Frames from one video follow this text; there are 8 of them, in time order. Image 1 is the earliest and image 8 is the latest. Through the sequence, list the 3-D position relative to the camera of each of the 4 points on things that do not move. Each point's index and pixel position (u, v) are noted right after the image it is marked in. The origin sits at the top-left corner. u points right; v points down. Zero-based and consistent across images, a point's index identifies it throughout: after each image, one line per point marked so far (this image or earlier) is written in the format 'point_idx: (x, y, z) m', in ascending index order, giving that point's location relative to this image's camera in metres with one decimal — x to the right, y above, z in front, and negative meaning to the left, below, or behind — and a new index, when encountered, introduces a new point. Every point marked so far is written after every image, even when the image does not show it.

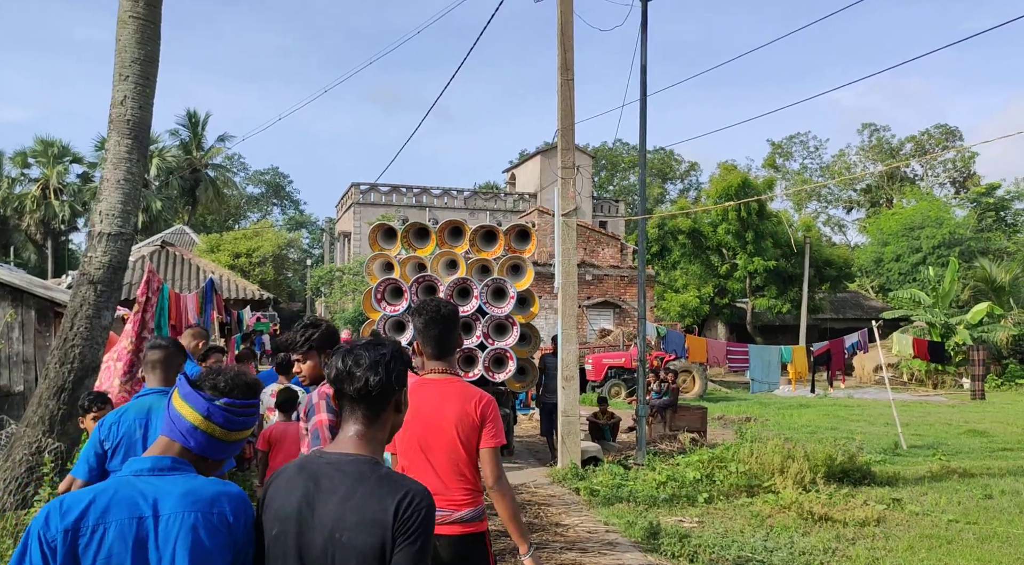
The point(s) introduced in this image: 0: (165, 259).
0: (-6.5, +0.4, +16.3) m
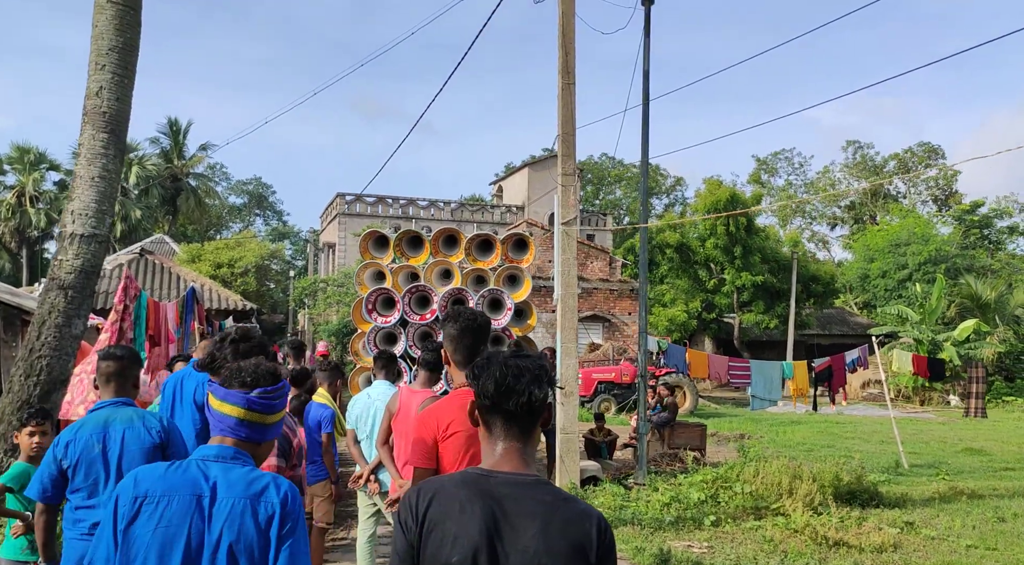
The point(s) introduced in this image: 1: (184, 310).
0: (-6.6, +0.3, +15.8) m
1: (-4.1, -0.3, +11.1) m
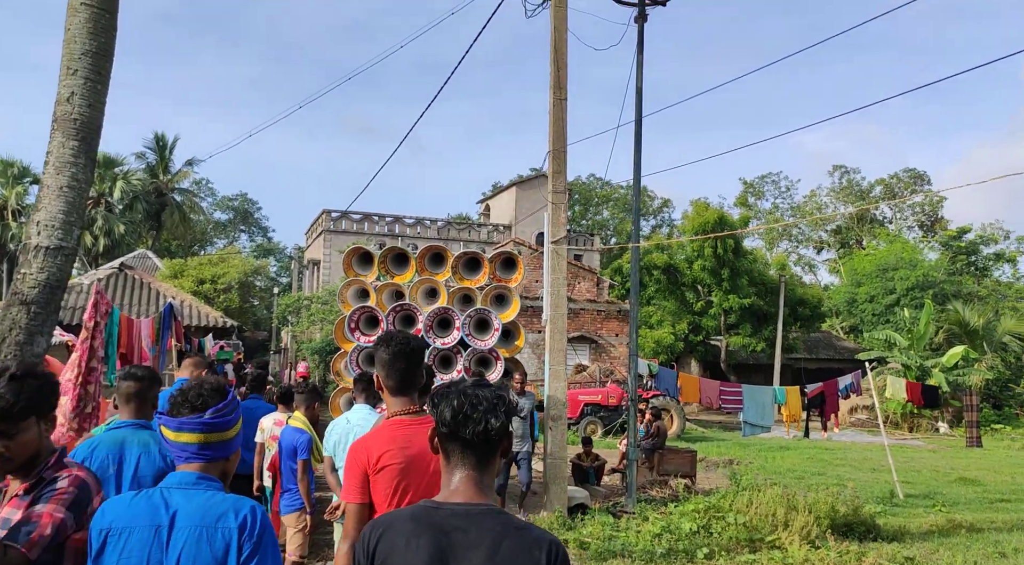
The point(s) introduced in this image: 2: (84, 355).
0: (-6.9, 0.0, +15.4) m
1: (-4.3, -0.5, +10.7) m
2: (-3.5, -0.6, +7.0) m
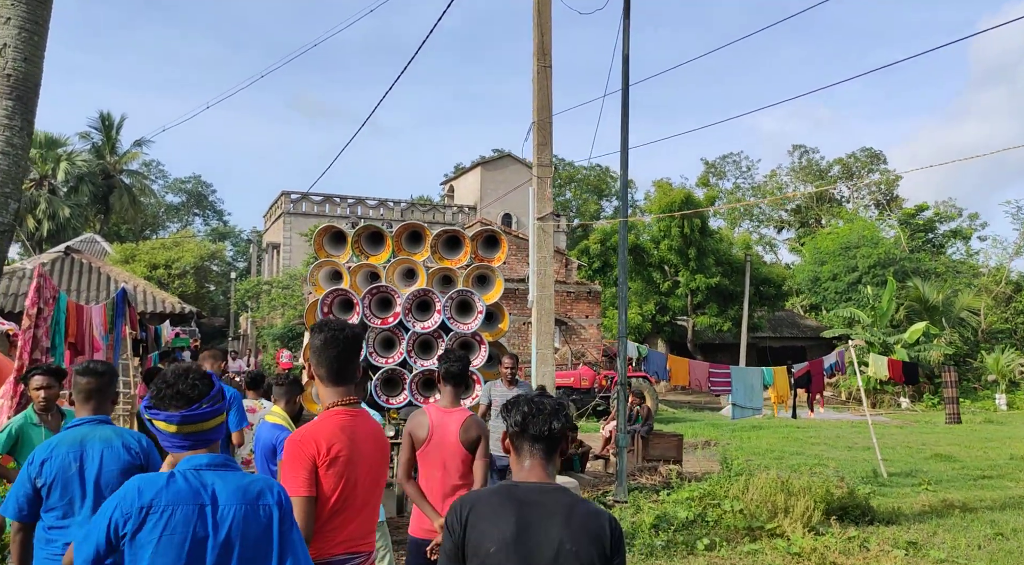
0: (-7.3, +0.2, +14.6) m
1: (-4.5, -0.3, +10.0) m
2: (-3.5, -0.5, +6.3) m
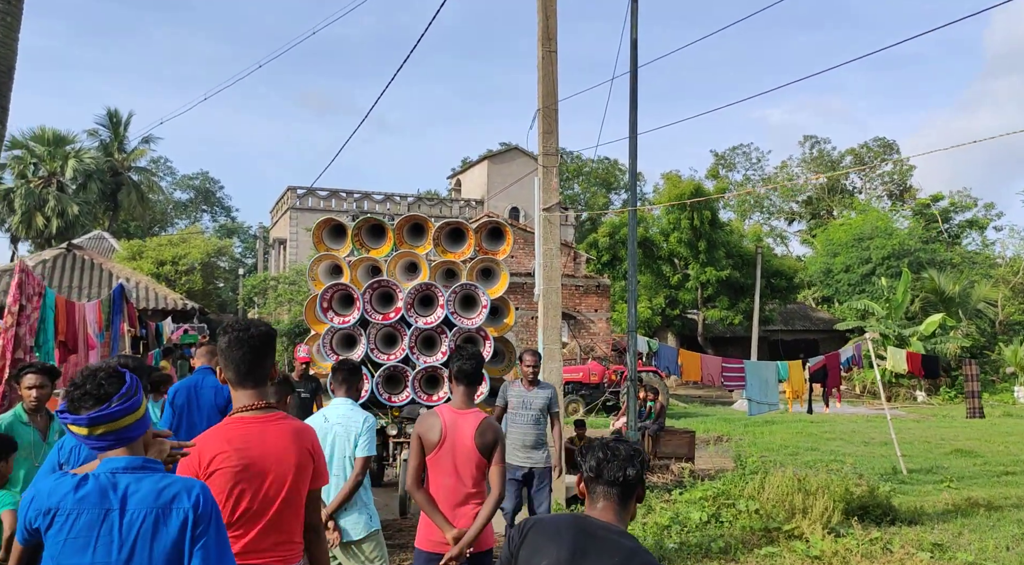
0: (-7.2, +0.3, +14.3) m
1: (-4.5, -0.3, +9.8) m
2: (-3.5, -0.4, +6.1) m
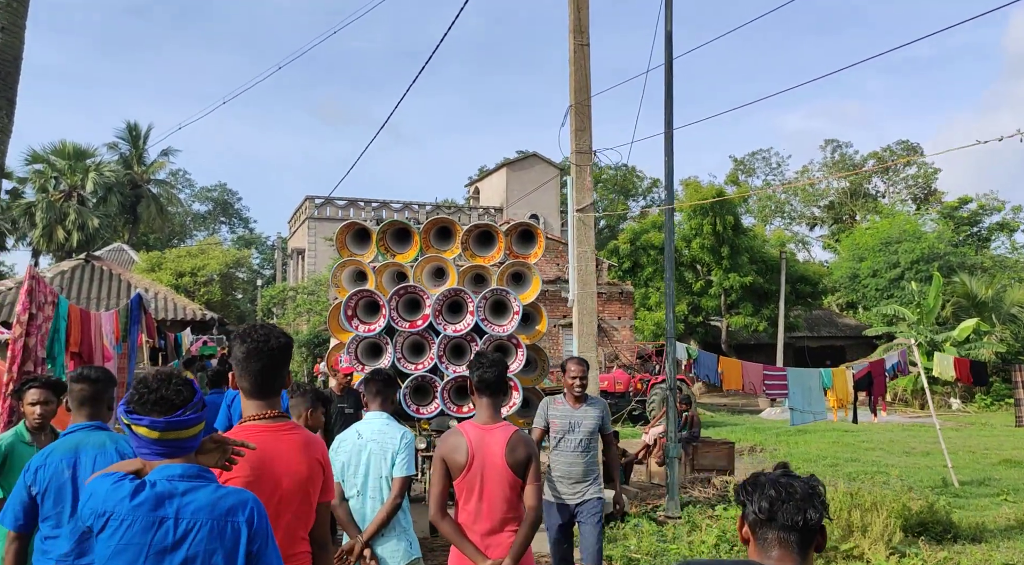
0: (-6.8, +0.1, +14.1) m
1: (-4.1, -0.4, +9.4) m
2: (-3.2, -0.5, +5.7) m
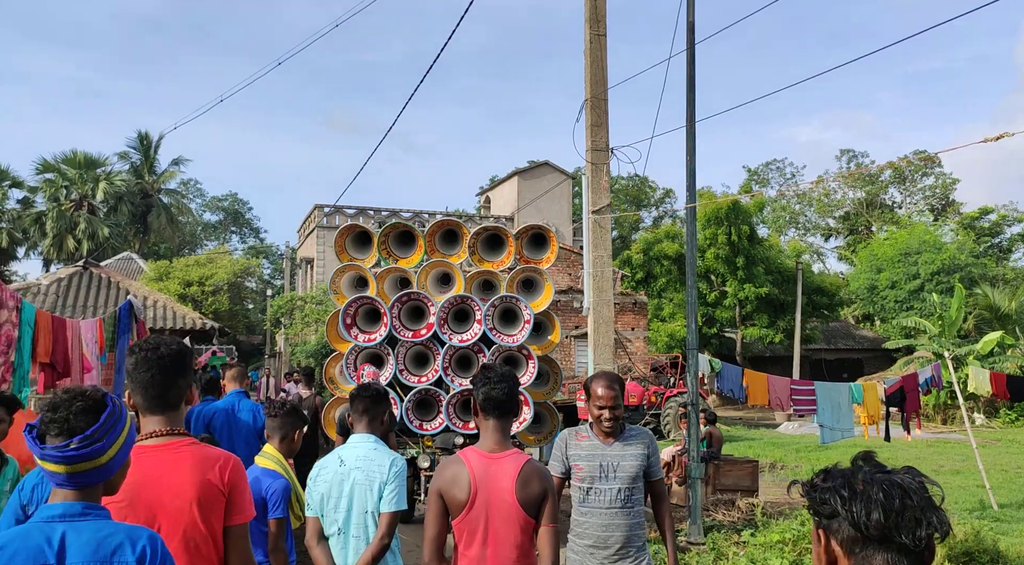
0: (-6.6, 0.0, +13.6) m
1: (-4.0, -0.5, +8.9) m
2: (-3.2, -0.5, +5.2) m
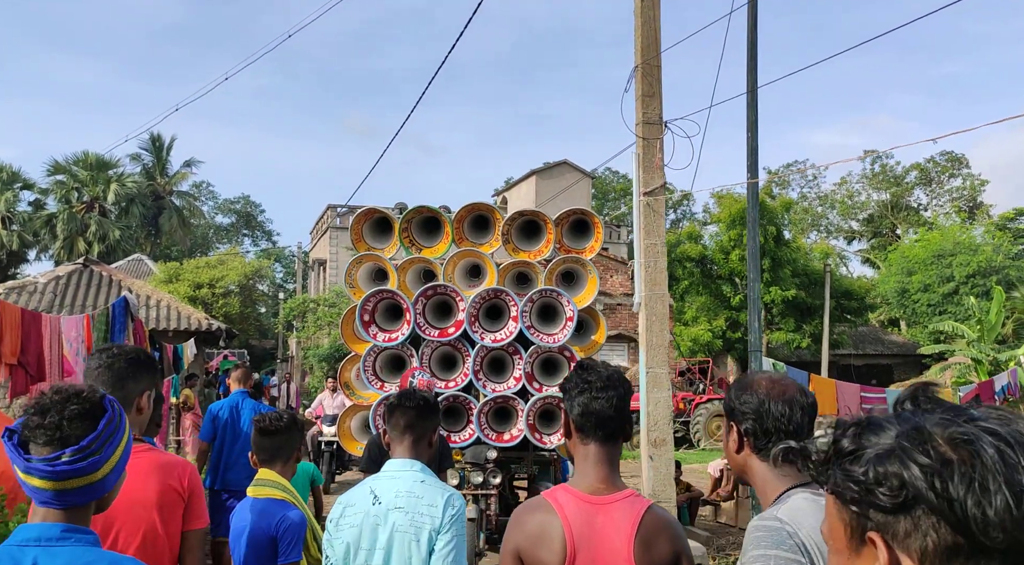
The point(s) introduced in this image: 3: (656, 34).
0: (-6.2, 0.0, +12.8) m
1: (-3.7, -0.4, +8.0) m
2: (-2.9, -0.4, +4.3) m
3: (+1.1, +1.9, +6.7) m
